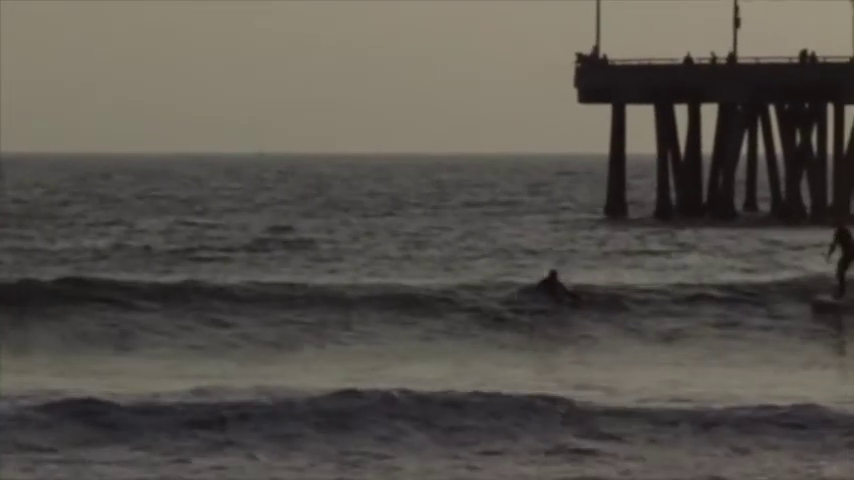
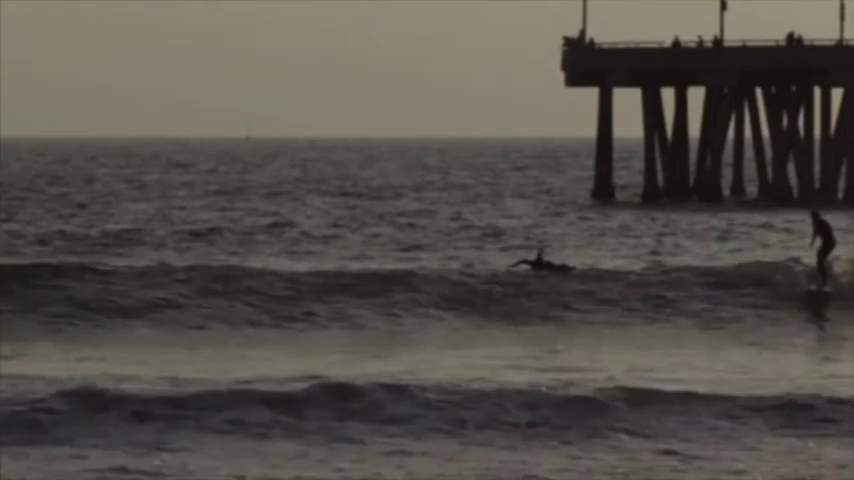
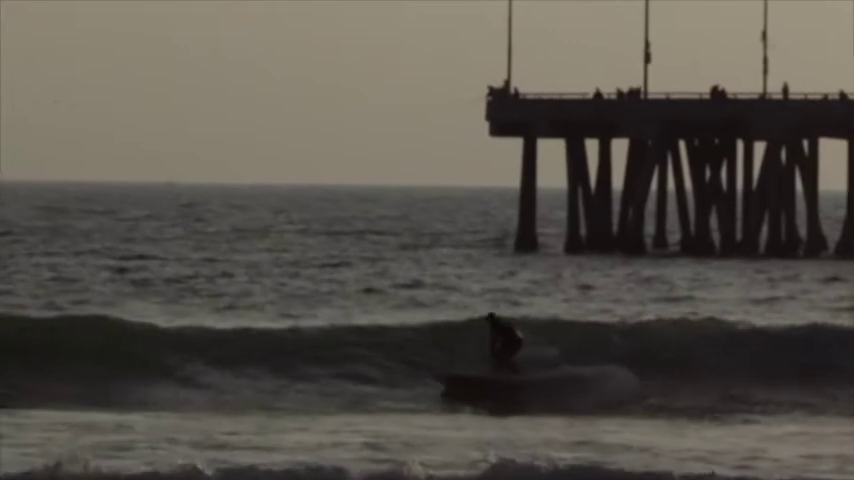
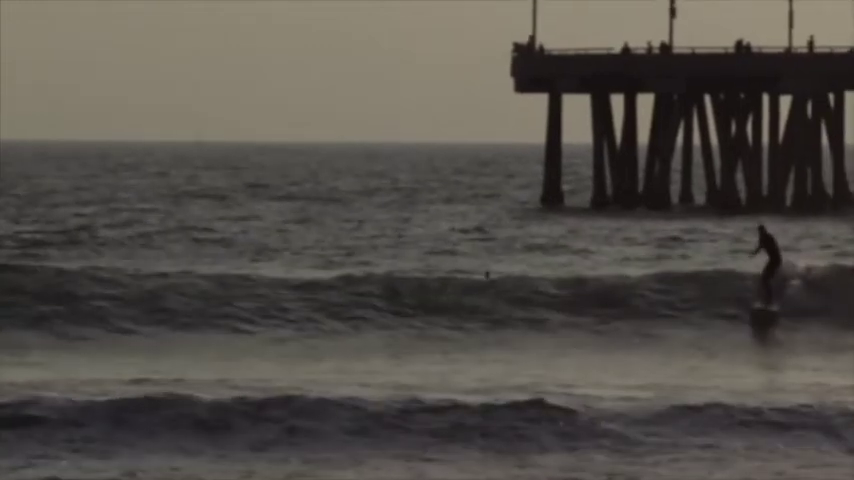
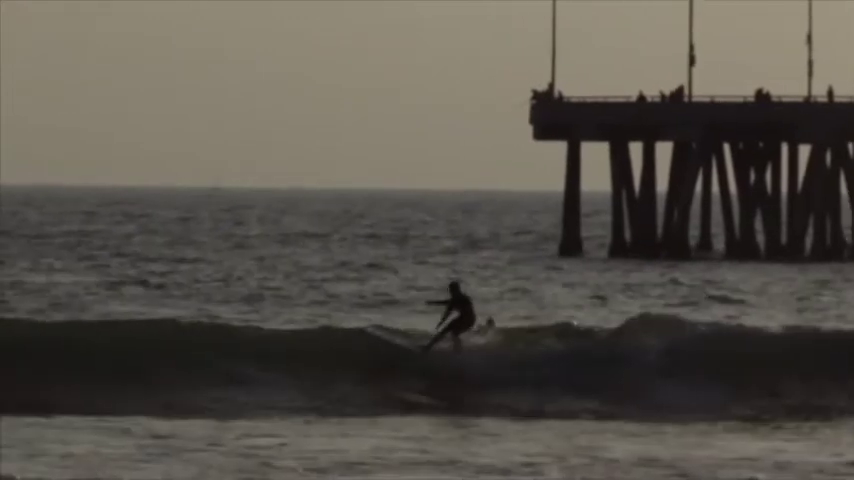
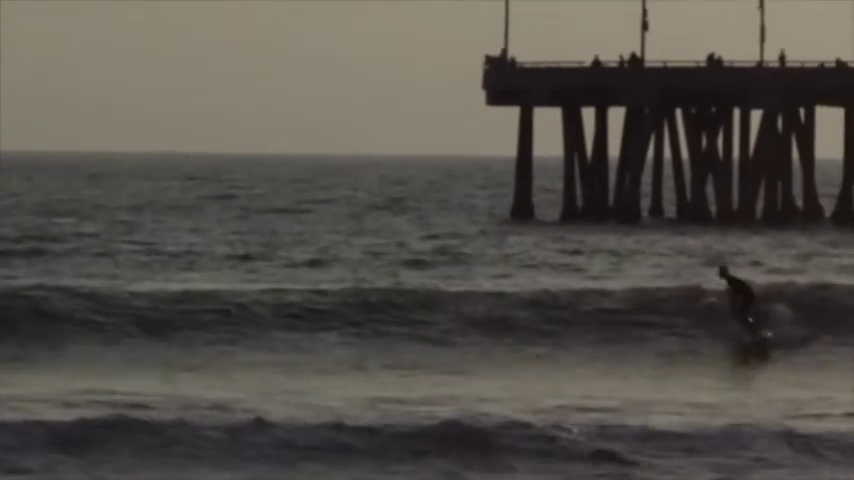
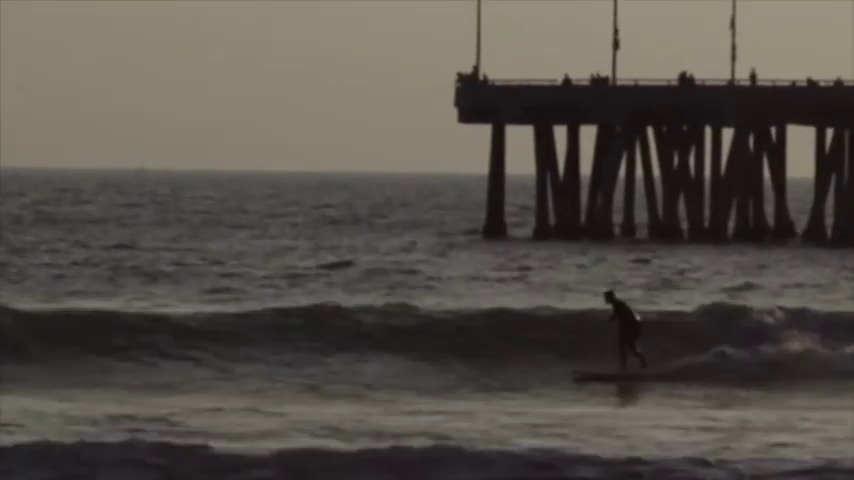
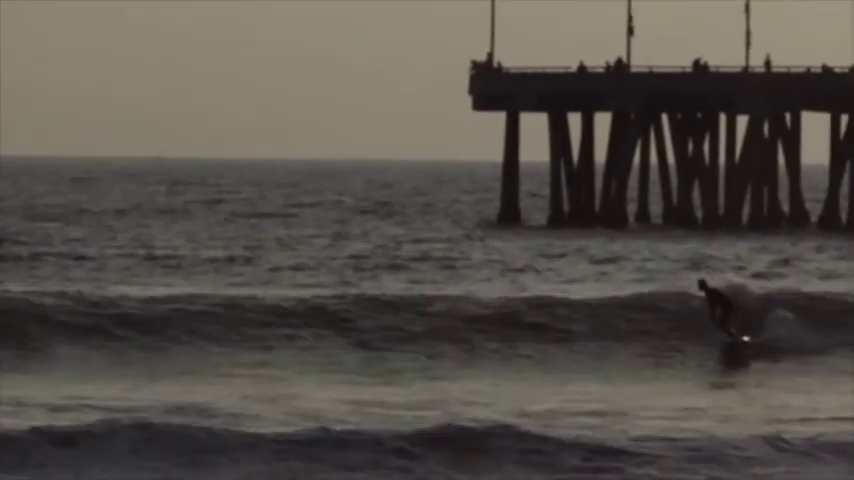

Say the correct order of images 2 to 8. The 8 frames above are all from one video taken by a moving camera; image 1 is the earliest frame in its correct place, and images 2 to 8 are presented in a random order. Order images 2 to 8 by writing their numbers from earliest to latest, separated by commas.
2, 4, 6, 8, 7, 3, 5
